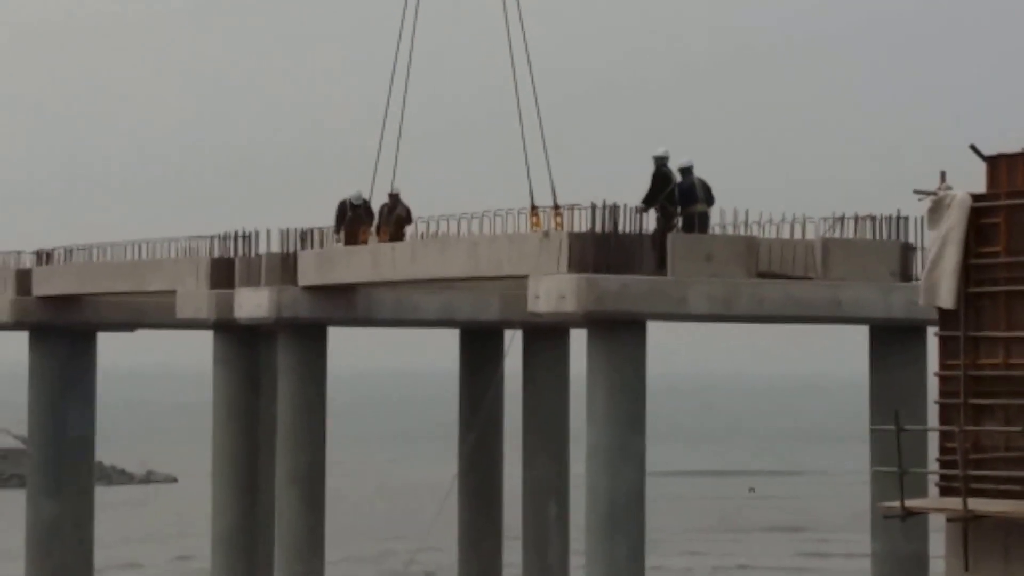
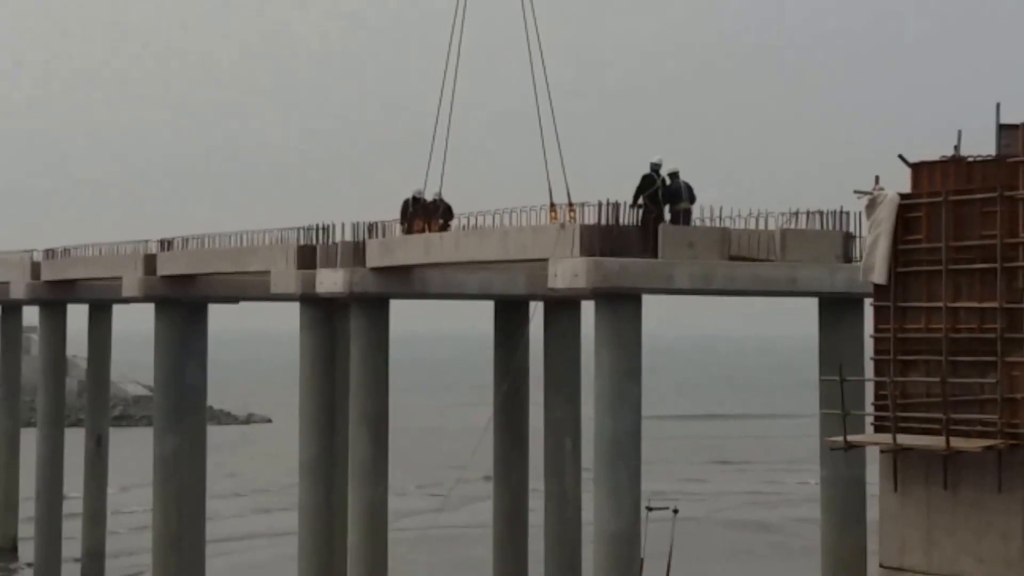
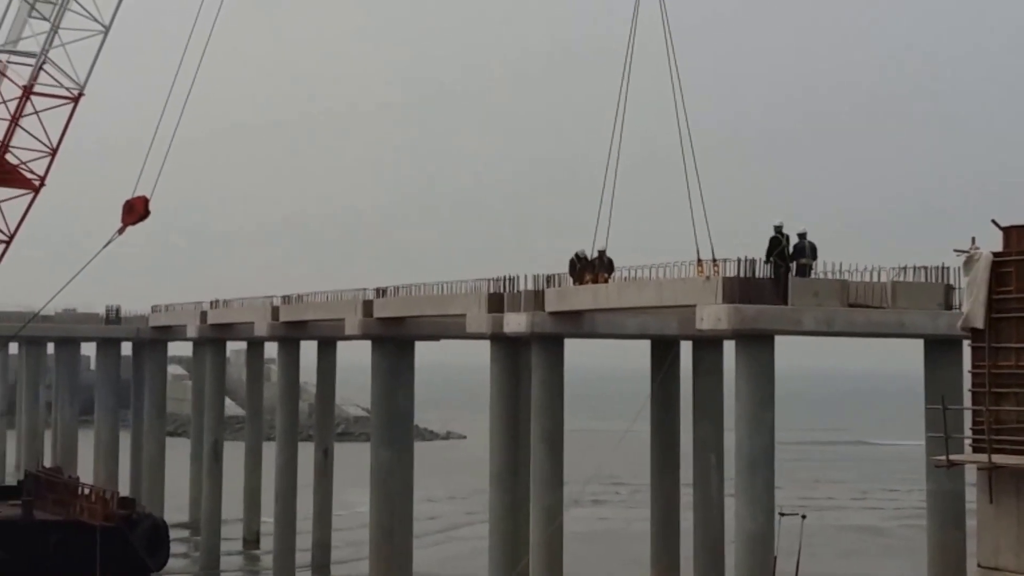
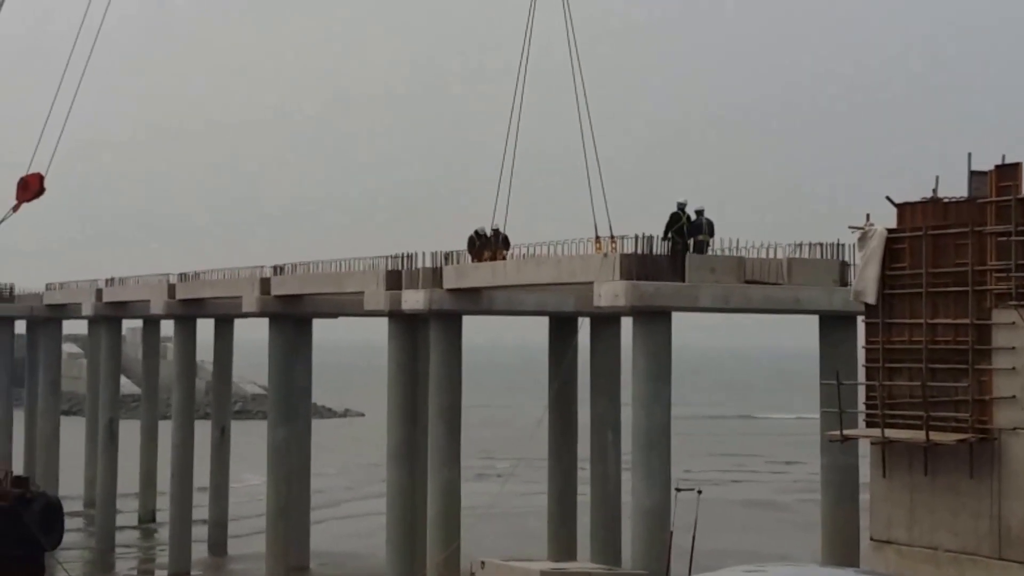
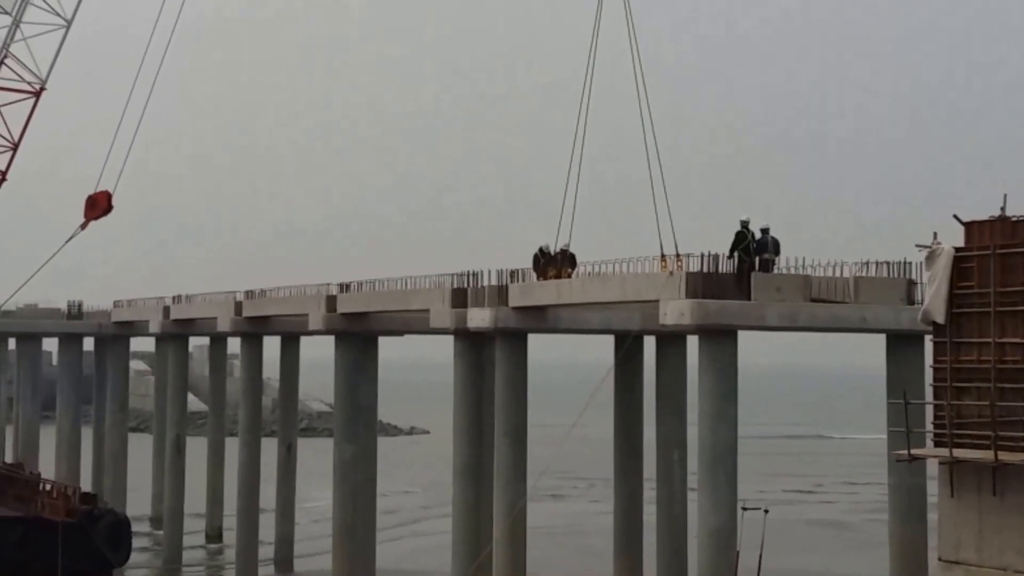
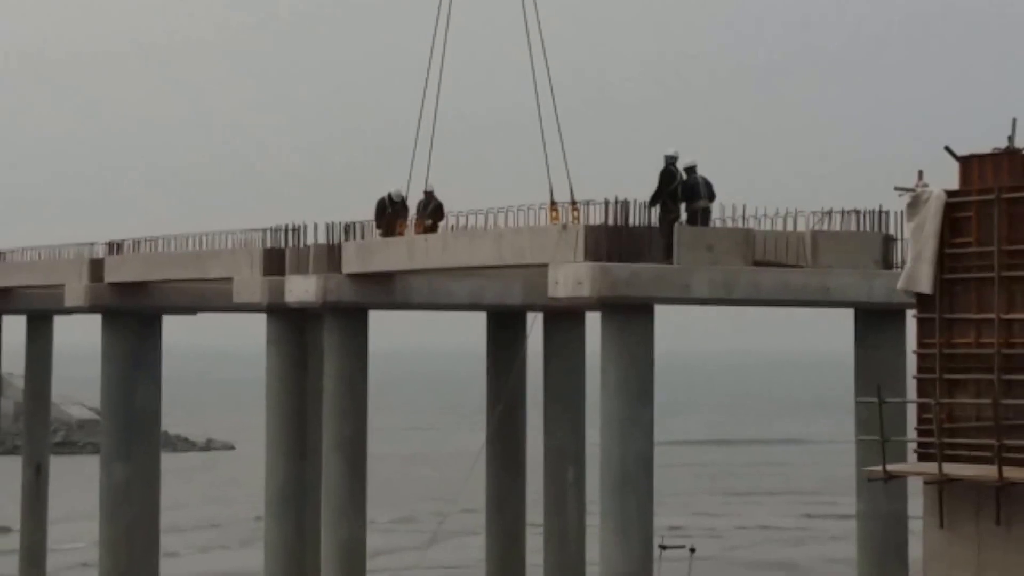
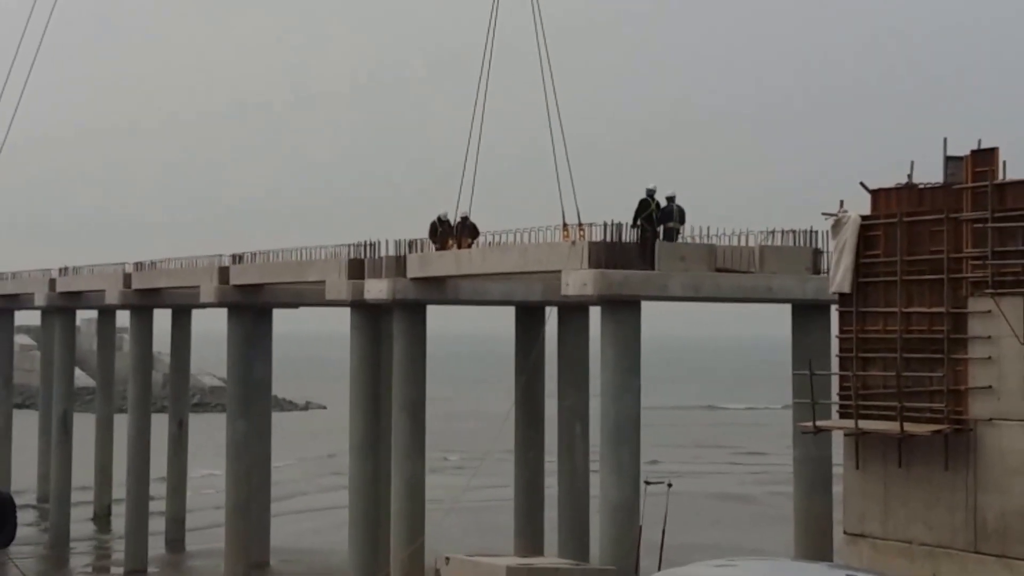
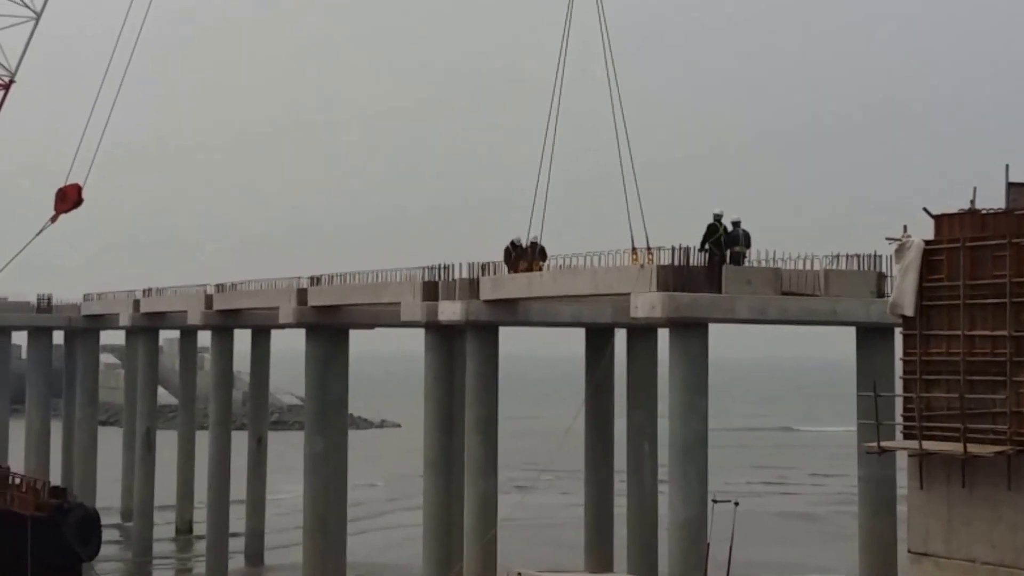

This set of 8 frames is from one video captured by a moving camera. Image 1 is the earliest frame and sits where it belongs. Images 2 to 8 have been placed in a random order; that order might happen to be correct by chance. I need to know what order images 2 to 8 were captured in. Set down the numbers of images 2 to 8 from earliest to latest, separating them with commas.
6, 2, 7, 4, 8, 5, 3
